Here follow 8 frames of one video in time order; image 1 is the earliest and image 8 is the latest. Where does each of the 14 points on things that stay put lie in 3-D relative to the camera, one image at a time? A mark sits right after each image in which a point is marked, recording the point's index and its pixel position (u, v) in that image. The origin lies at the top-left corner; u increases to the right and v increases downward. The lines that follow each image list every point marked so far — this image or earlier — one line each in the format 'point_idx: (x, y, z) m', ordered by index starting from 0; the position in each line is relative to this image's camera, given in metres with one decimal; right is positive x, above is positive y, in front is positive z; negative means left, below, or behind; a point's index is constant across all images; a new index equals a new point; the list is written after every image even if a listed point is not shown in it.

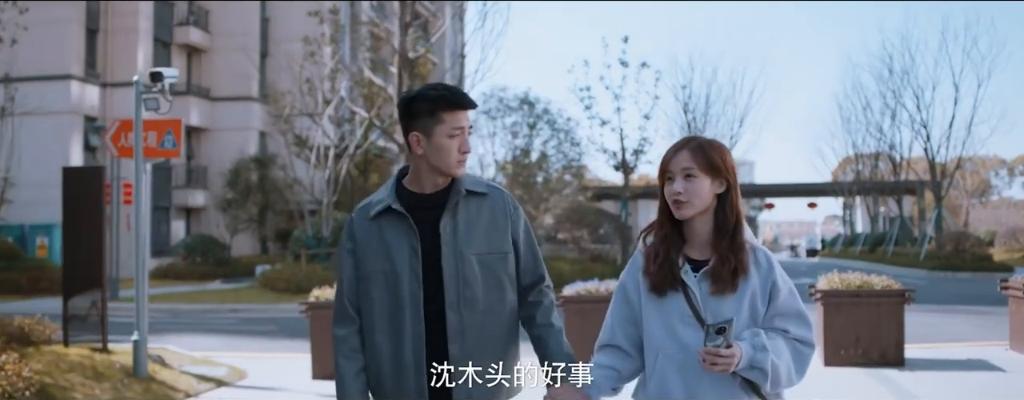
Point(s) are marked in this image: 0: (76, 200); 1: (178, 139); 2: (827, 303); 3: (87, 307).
0: (-4.2, 0.0, +9.9) m
1: (-2.9, +0.5, +9.0) m
2: (+2.9, -0.9, +9.4) m
3: (-4.1, -1.0, +9.9) m
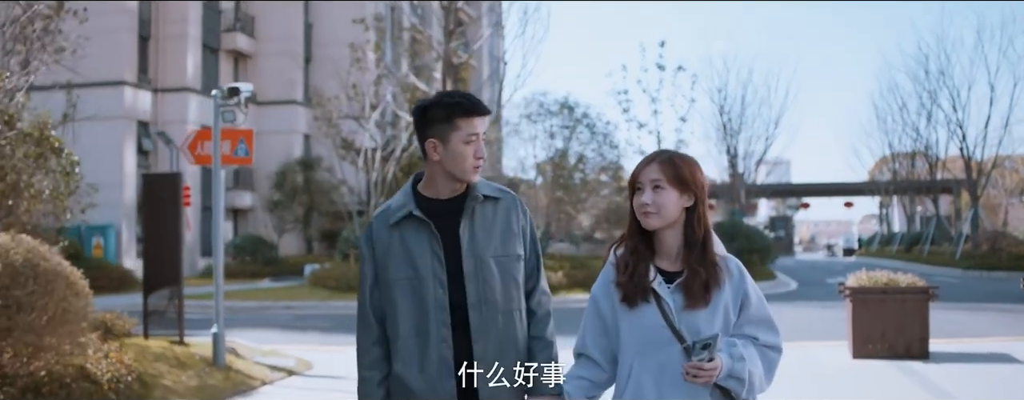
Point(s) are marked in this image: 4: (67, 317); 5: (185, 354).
0: (-3.7, 0.0, +10.7) m
1: (-2.5, +0.5, +9.8) m
2: (+3.3, -0.9, +10.0) m
3: (-3.6, -1.1, +10.7) m
4: (-2.9, -0.8, +6.7) m
5: (-3.0, -1.4, +9.5) m
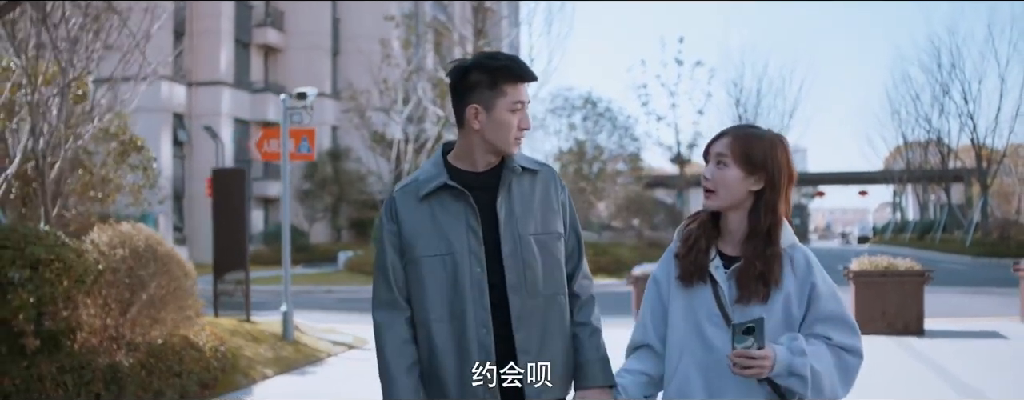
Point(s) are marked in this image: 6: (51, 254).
0: (-3.3, 0.0, +11.8) m
1: (-2.1, +0.6, +10.9) m
2: (+3.7, -0.9, +11.0) m
3: (-3.2, -1.0, +11.8) m
4: (-2.6, -0.7, +7.9) m
5: (-2.6, -1.3, +10.6) m
6: (-3.0, -0.4, +6.6) m
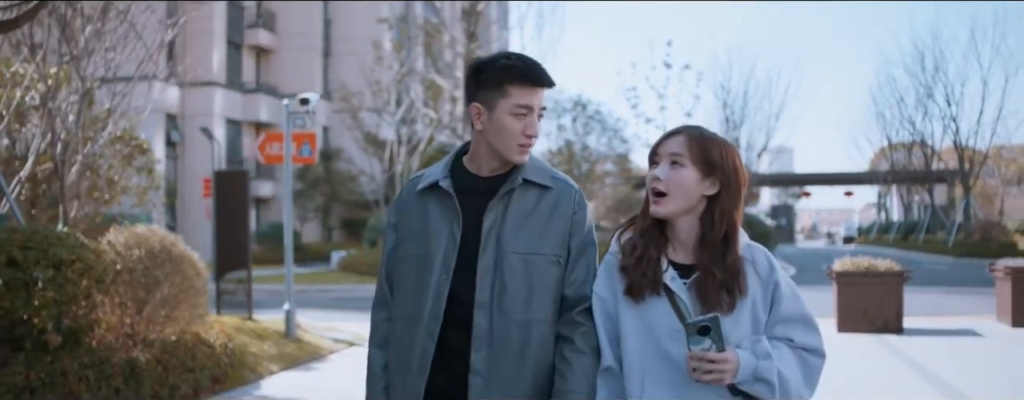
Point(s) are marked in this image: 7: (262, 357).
0: (-3.4, 0.0, +12.1) m
1: (-2.2, +0.6, +11.2) m
2: (+3.6, -0.9, +11.4) m
3: (-3.3, -1.0, +12.1) m
4: (-2.6, -0.7, +8.2) m
5: (-2.7, -1.4, +10.9) m
6: (-3.0, -0.4, +6.9) m
7: (-2.3, -1.4, +9.4) m
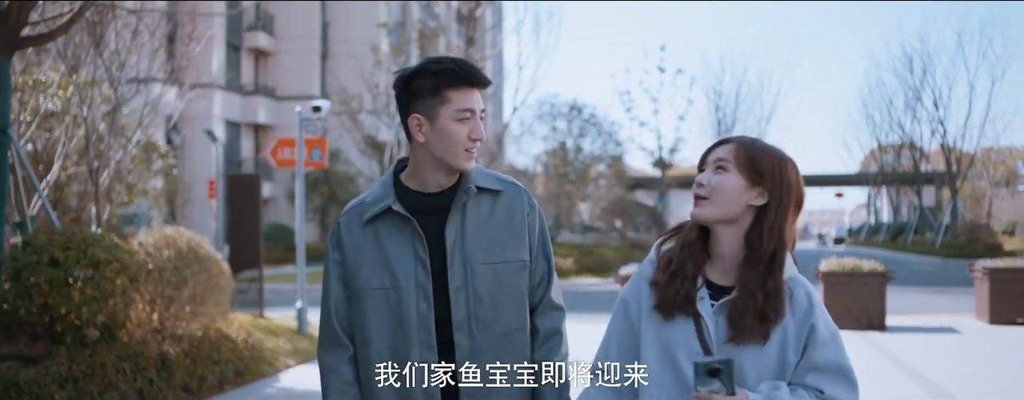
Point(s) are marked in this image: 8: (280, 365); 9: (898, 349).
0: (-3.4, 0.0, +12.6) m
1: (-2.2, +0.5, +11.7) m
2: (+3.7, -0.9, +11.9) m
3: (-3.3, -1.0, +12.6) m
4: (-2.5, -0.8, +8.7) m
5: (-2.7, -1.4, +11.4) m
6: (-2.9, -0.4, +7.4) m
7: (-2.3, -1.5, +9.9) m
8: (-2.1, -1.5, +9.4) m
9: (+4.1, -1.6, +10.9) m
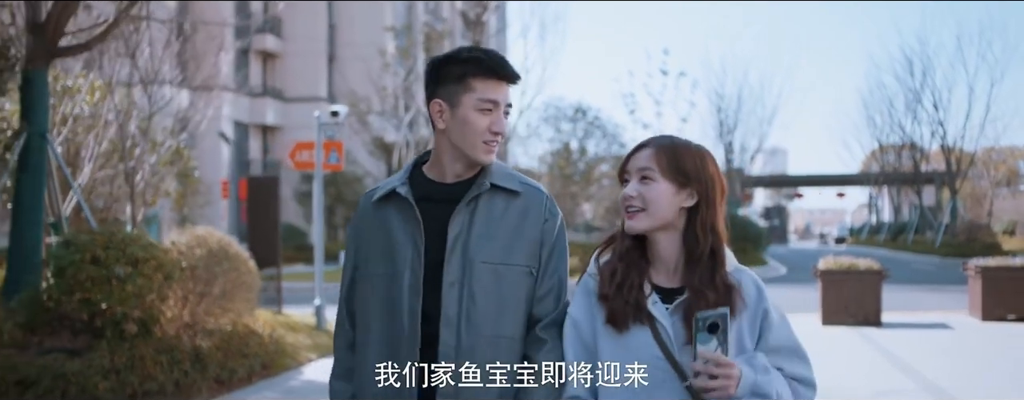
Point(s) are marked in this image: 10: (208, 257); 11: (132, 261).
0: (-3.2, 0.0, +13.1) m
1: (-2.0, +0.5, +12.2) m
2: (+3.8, -0.9, +12.4) m
3: (-3.1, -1.0, +13.1) m
4: (-2.4, -0.8, +9.2) m
5: (-2.6, -1.4, +11.9) m
6: (-2.8, -0.4, +7.9) m
7: (-2.1, -1.5, +10.4) m
8: (-2.0, -1.5, +9.9) m
9: (+4.2, -1.6, +11.3) m
10: (-2.6, -0.5, +8.8) m
11: (-2.9, -0.5, +7.8) m
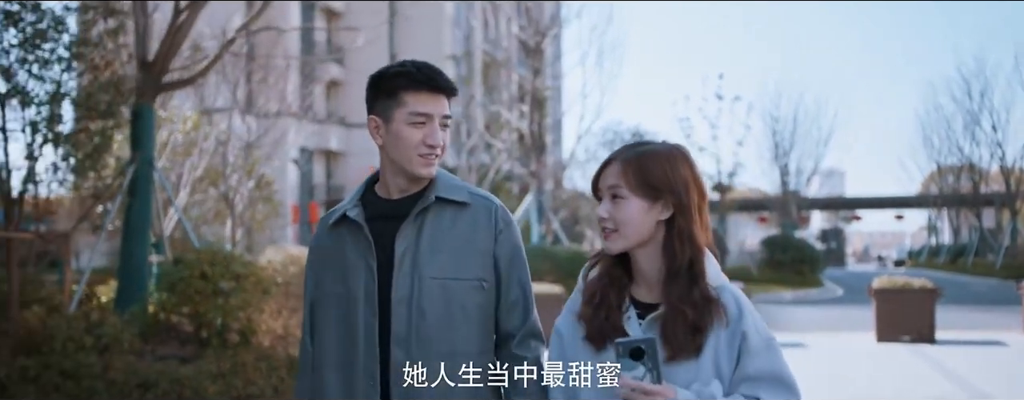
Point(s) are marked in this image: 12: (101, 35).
0: (-2.4, -0.3, +13.9) m
1: (-1.2, +0.2, +12.9) m
2: (+4.6, -1.2, +12.8) m
3: (-2.3, -1.3, +13.9) m
4: (-1.8, -1.0, +9.9) m
5: (-1.8, -1.7, +12.6) m
6: (-2.2, -0.6, +8.7) m
7: (-1.4, -1.7, +11.1) m
8: (-1.3, -1.8, +10.6) m
9: (+5.0, -1.8, +11.7) m
10: (-2.0, -0.7, +9.5) m
11: (-2.3, -0.7, +8.6) m
12: (-3.9, +1.6, +9.6) m
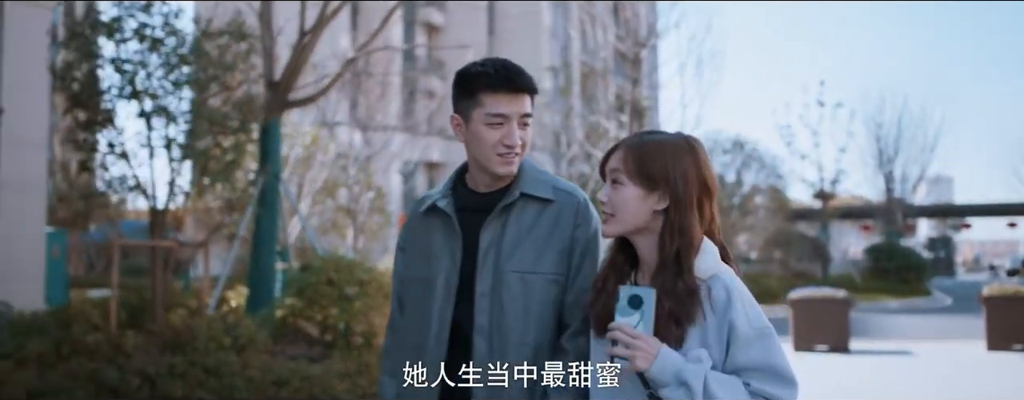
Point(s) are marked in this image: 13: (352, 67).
0: (-1.0, -0.4, +14.4) m
1: (+0.1, +0.1, +13.4) m
2: (+5.9, -1.3, +12.7) m
3: (-0.8, -1.5, +14.4) m
4: (-0.7, -1.1, +10.4) m
5: (-0.4, -1.8, +13.1) m
6: (-1.3, -0.7, +9.2) m
7: (-0.3, -1.8, +11.5) m
8: (-0.2, -1.9, +11.0) m
9: (+6.2, -1.9, +11.6) m
10: (-1.0, -0.8, +10.1) m
11: (-1.4, -0.7, +9.2) m
12: (-2.8, +1.4, +10.3) m
13: (-1.7, +1.4, +10.7) m
